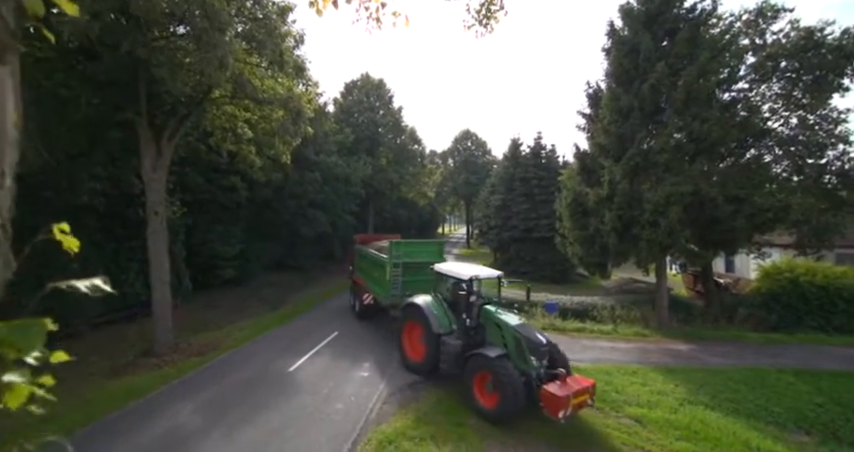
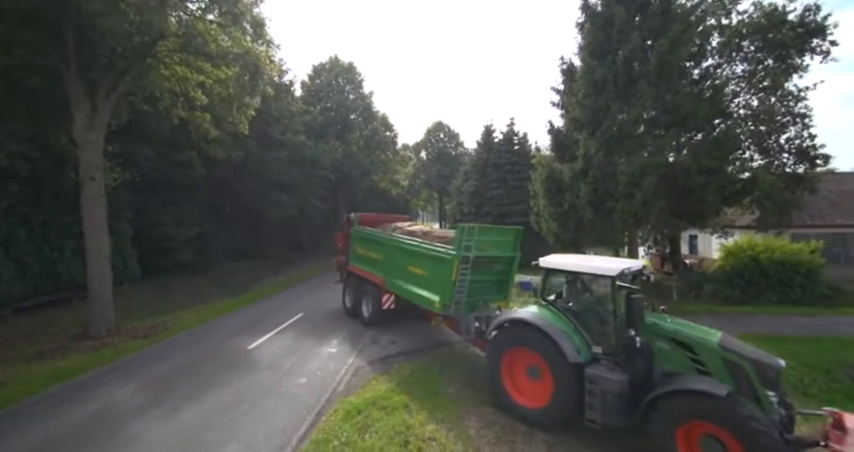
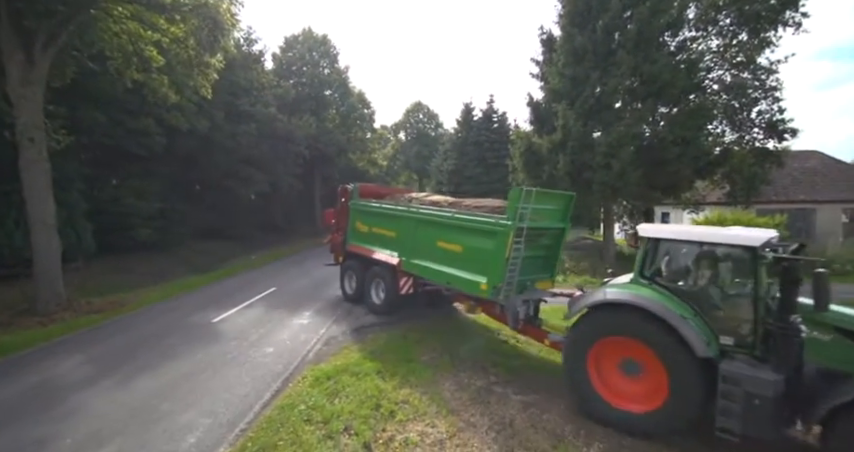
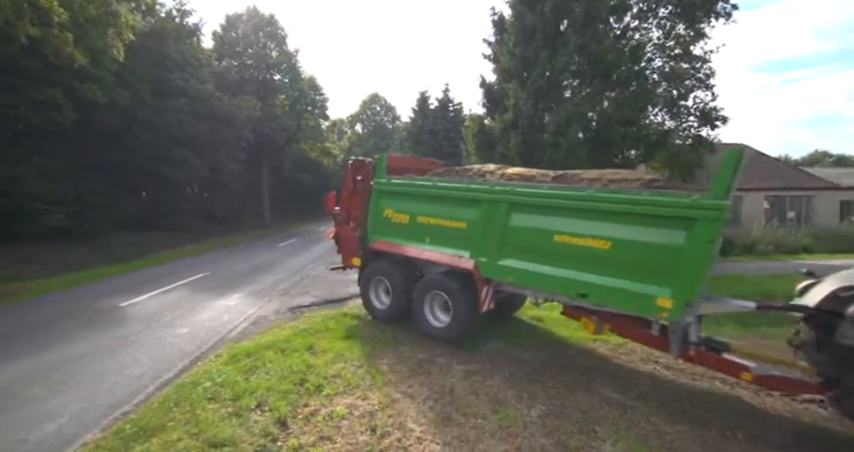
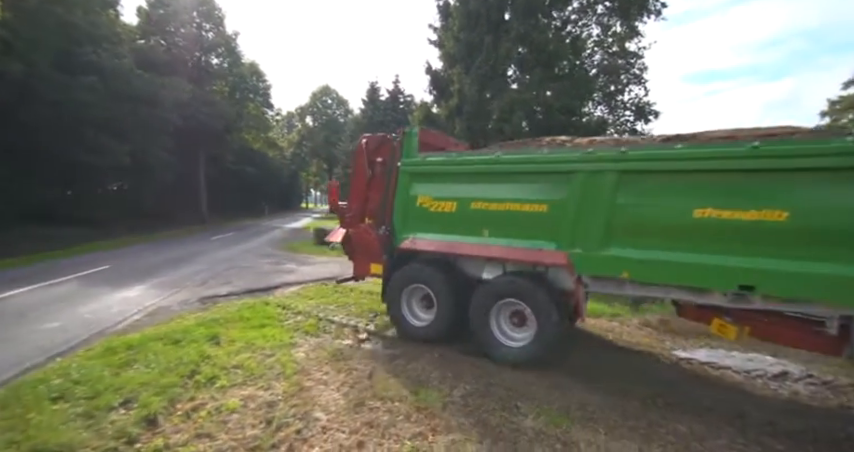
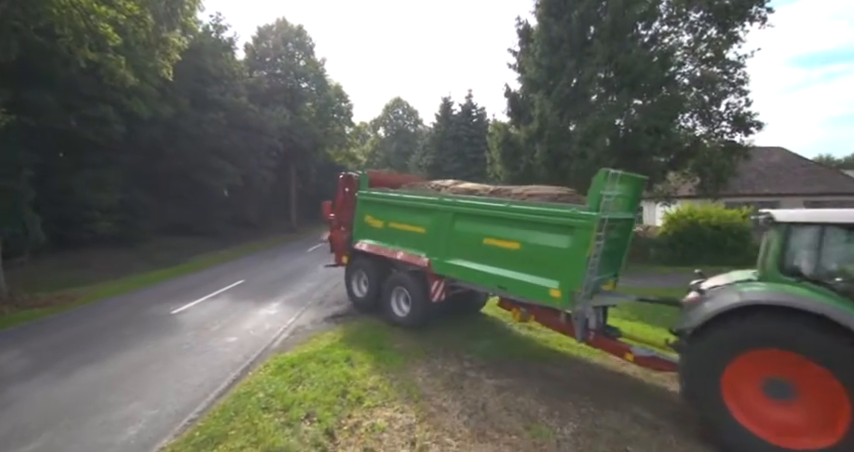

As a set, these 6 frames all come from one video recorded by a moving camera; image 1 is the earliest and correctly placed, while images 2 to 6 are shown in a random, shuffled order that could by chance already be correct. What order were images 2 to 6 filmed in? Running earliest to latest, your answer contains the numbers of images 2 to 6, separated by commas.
2, 3, 6, 4, 5
